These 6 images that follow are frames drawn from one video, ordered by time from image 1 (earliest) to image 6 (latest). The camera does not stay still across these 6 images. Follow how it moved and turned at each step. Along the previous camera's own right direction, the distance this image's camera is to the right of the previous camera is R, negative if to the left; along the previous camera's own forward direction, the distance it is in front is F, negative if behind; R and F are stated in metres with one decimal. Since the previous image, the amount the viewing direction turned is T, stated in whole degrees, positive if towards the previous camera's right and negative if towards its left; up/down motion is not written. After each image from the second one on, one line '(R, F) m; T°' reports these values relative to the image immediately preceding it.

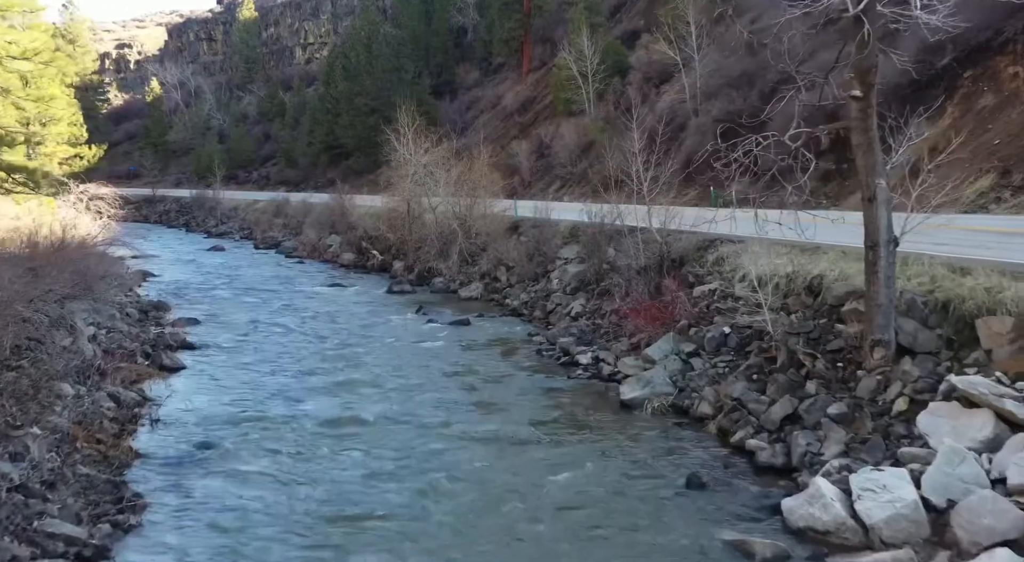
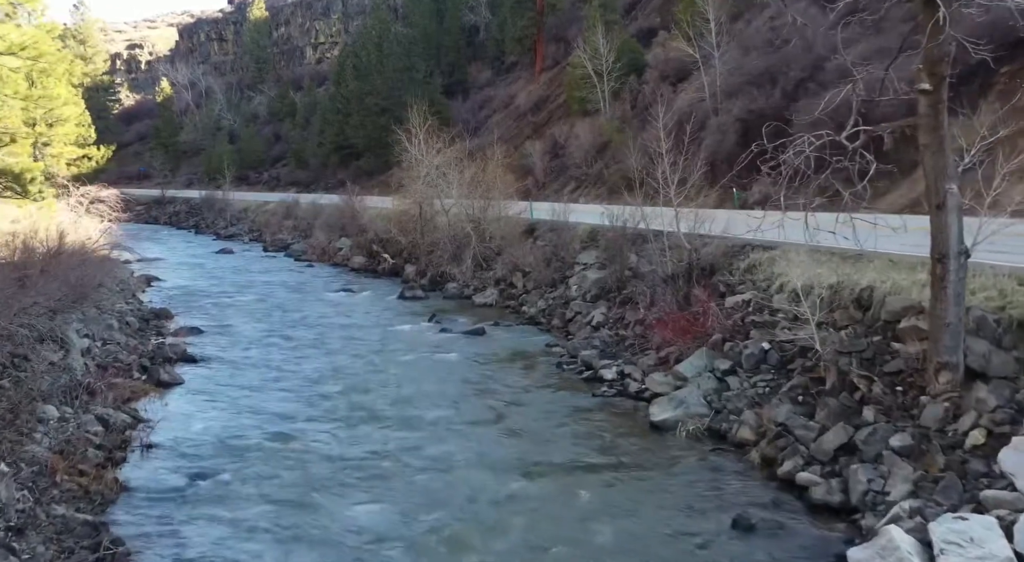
(-0.1, +1.3) m; -1°
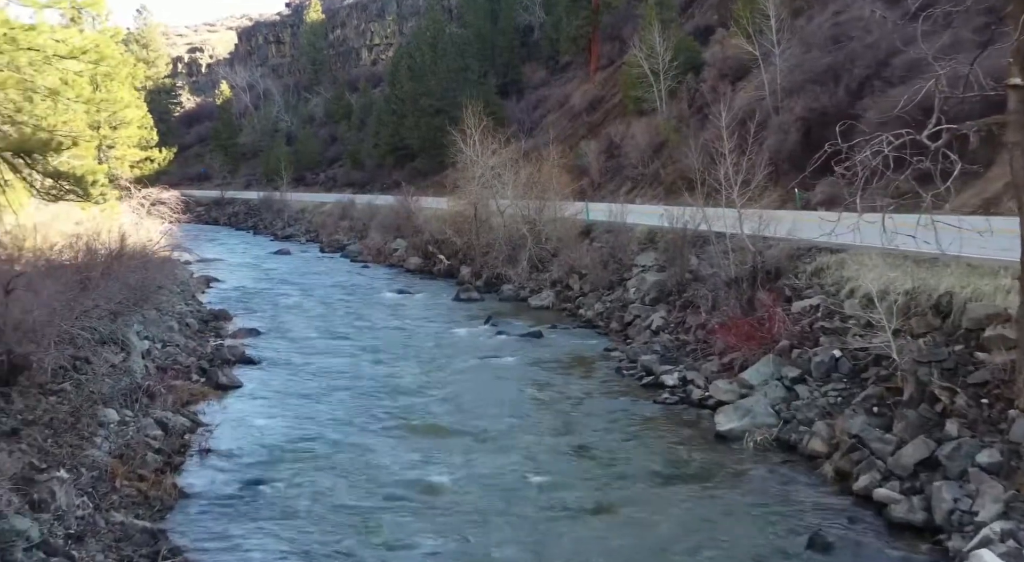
(-0.1, +0.3) m; -3°
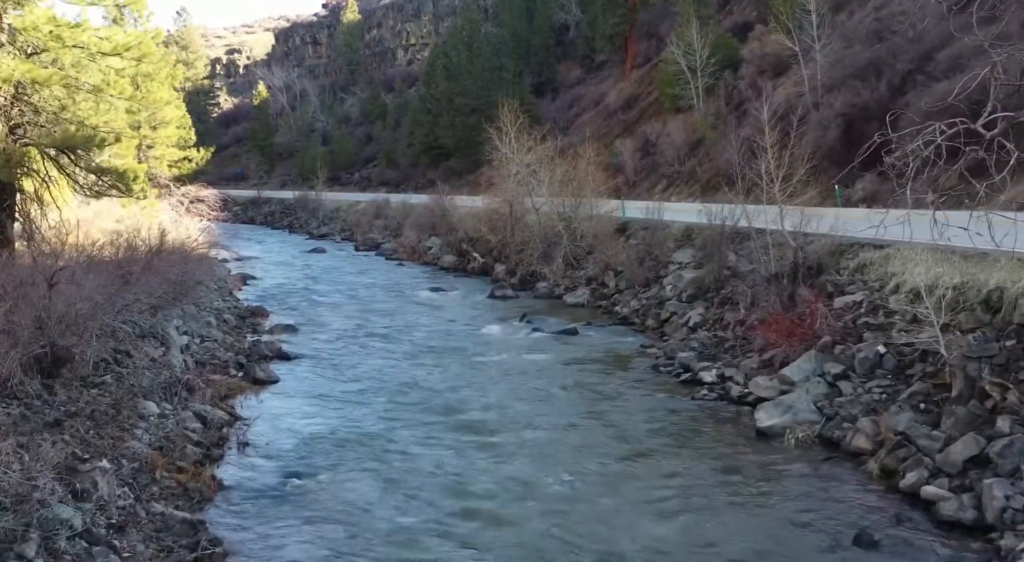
(-0.1, +0.1) m; -2°
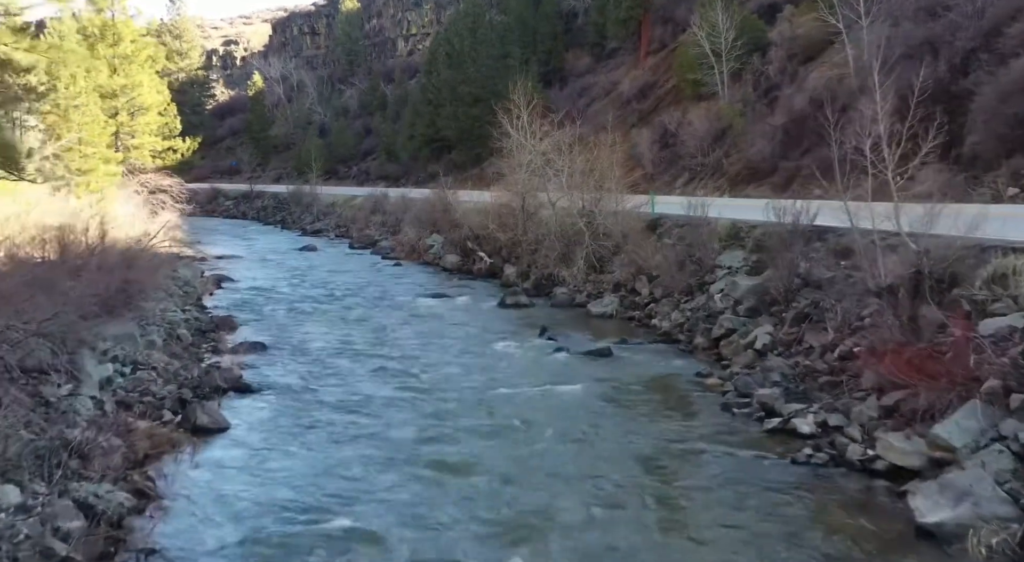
(-0.4, +5.1) m; 0°
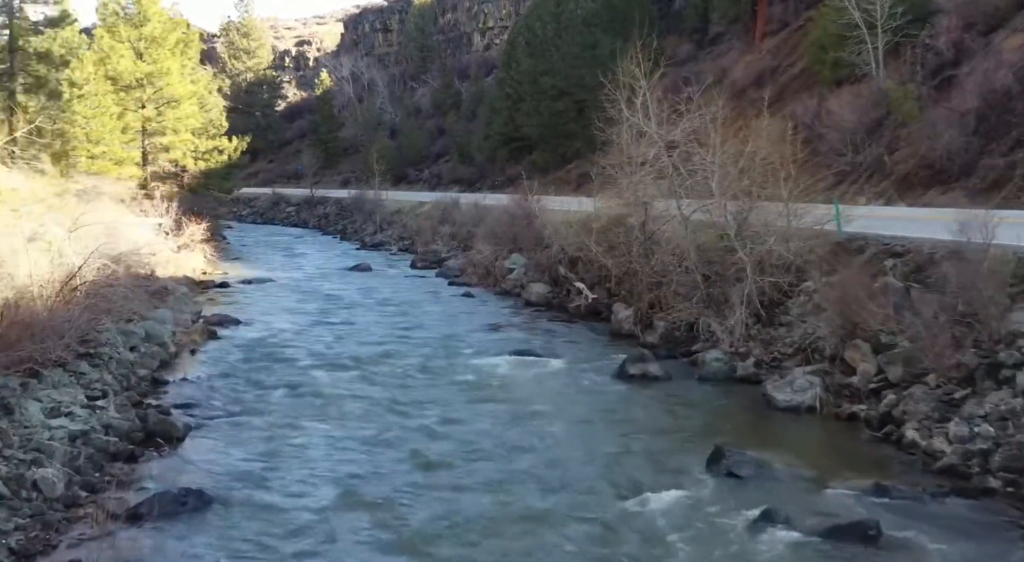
(-0.8, +11.2) m; -4°
